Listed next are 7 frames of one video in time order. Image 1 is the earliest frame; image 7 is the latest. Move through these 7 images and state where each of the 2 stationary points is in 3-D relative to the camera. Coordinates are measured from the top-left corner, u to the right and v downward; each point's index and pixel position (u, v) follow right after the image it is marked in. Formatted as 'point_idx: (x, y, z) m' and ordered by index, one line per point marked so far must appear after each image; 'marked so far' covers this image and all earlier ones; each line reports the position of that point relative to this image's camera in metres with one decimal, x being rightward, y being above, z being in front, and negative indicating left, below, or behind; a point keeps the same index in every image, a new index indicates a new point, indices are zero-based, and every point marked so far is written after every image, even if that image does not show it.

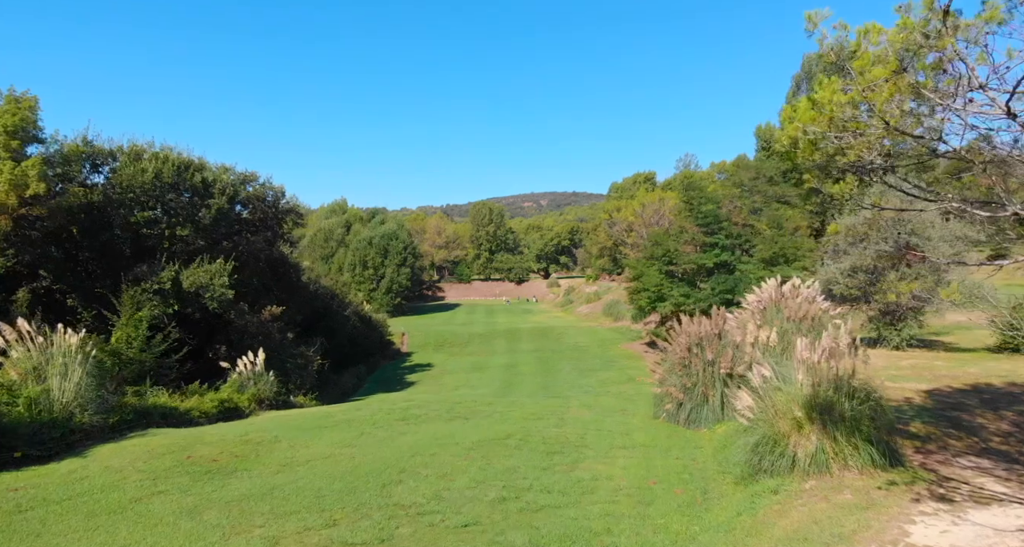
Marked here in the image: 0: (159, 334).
0: (-8.9, -1.5, +17.2) m
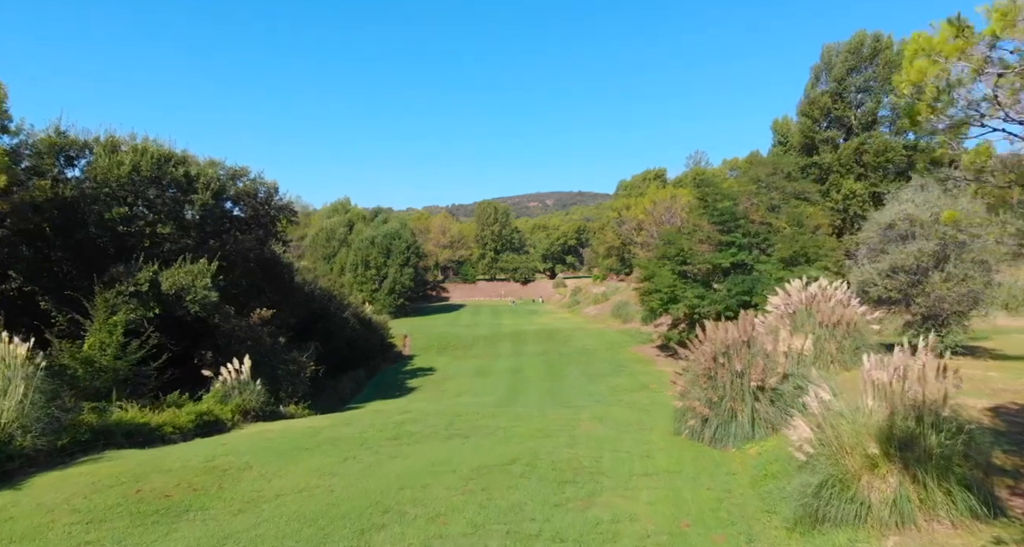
0: (-8.8, -1.5, +15.9) m
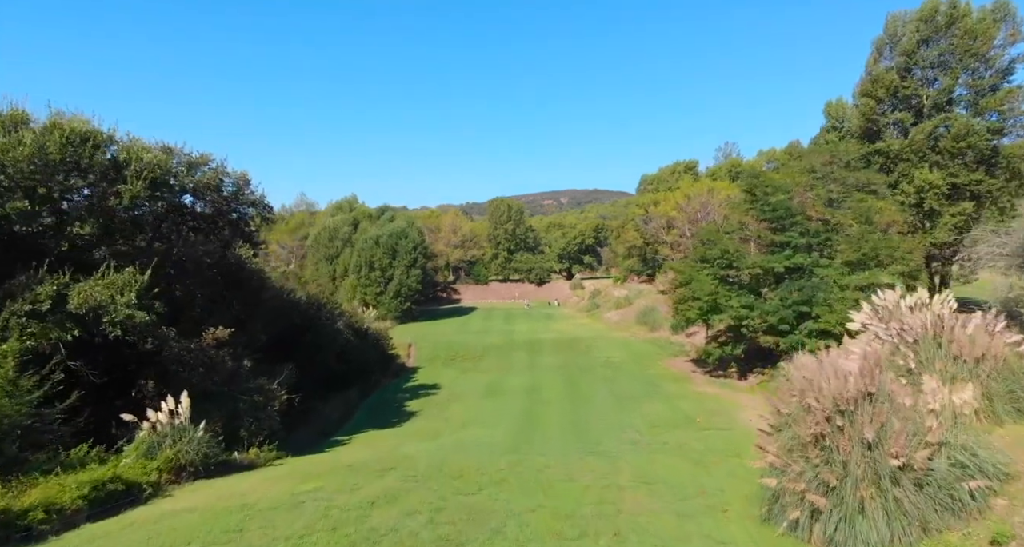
0: (-8.5, -1.8, +12.2) m
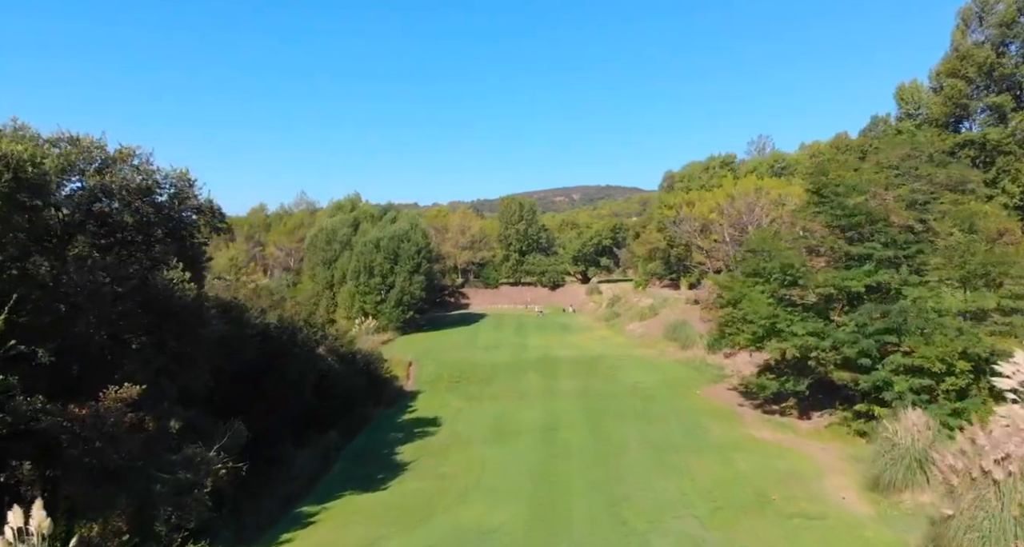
0: (-8.3, -2.4, +8.0) m
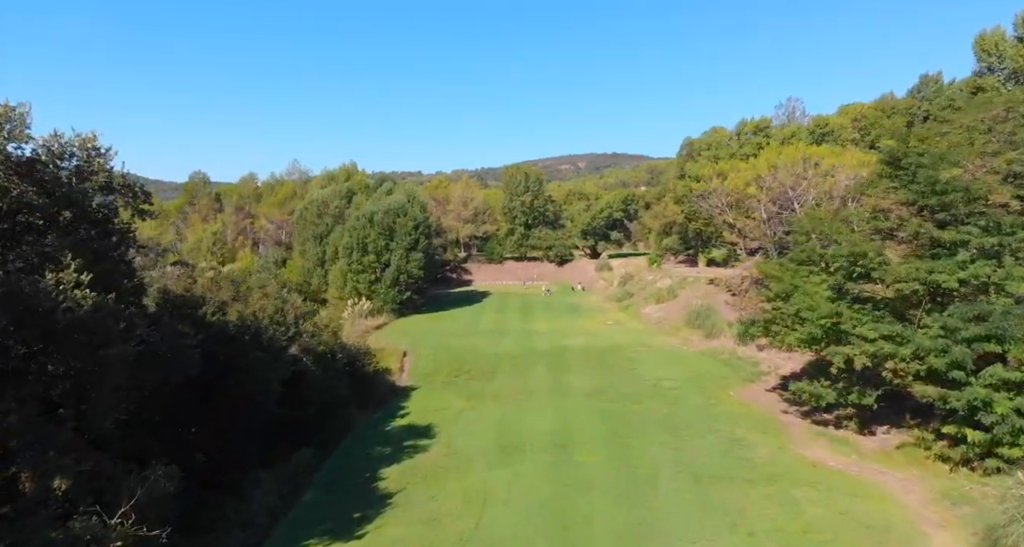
0: (-8.2, -2.7, +4.5) m
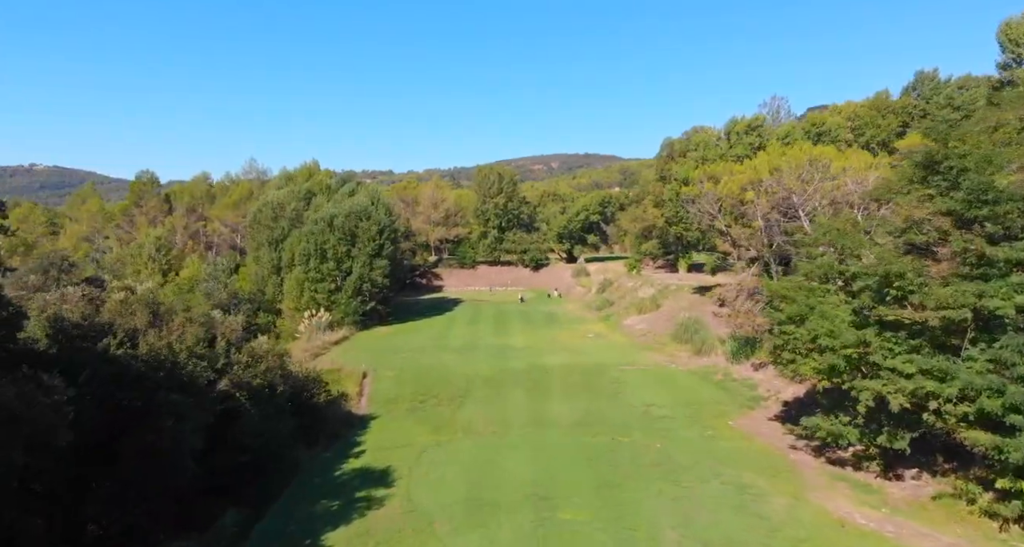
0: (-8.3, -3.2, +1.4) m
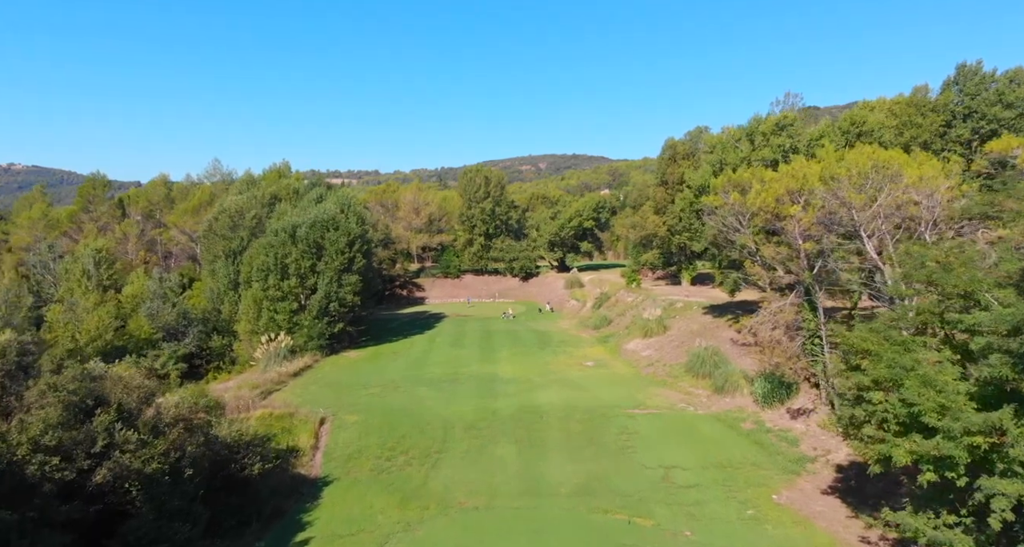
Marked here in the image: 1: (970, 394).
0: (-8.3, -4.1, -3.1) m
1: (+7.2, -1.8, +10.4) m
